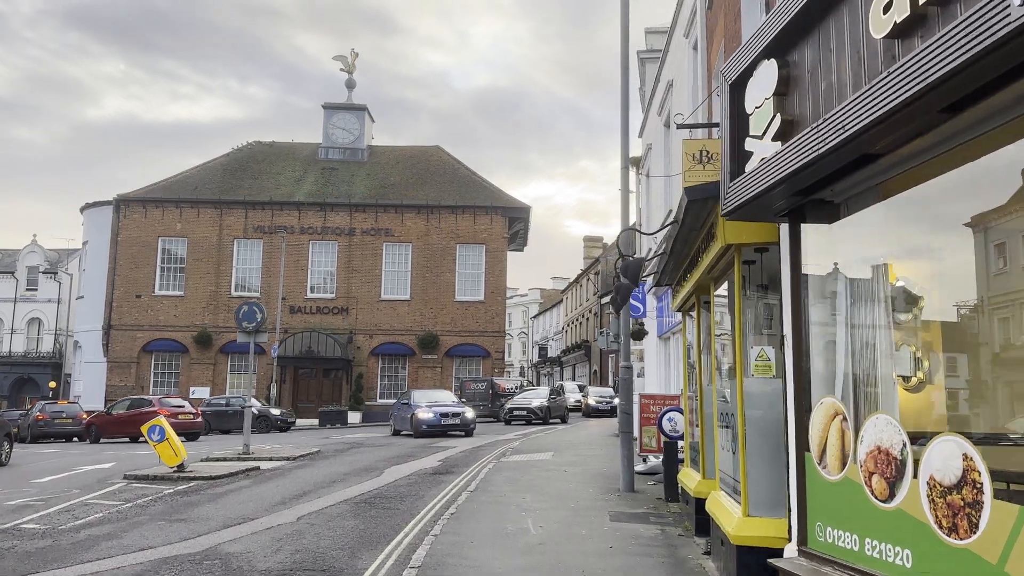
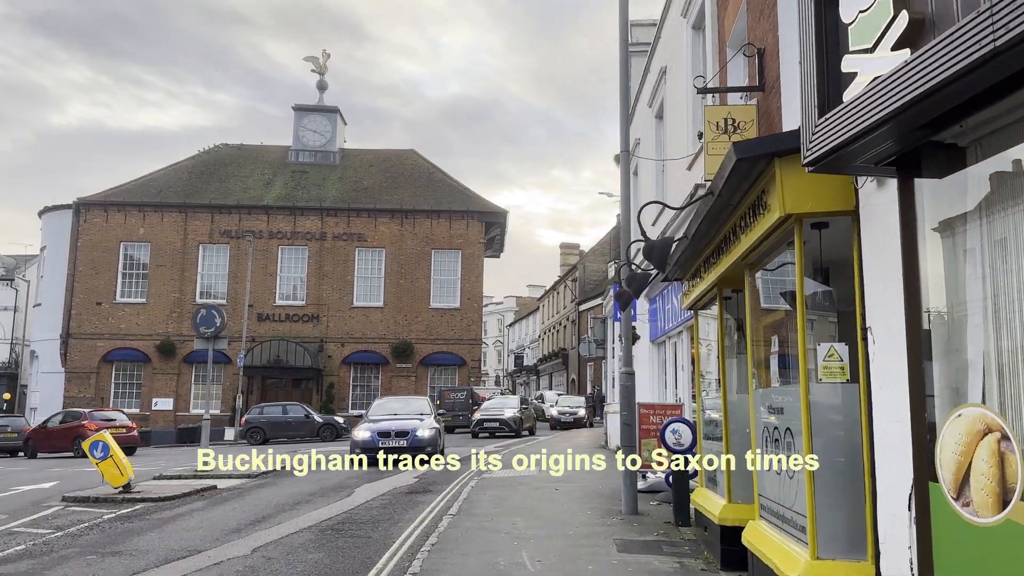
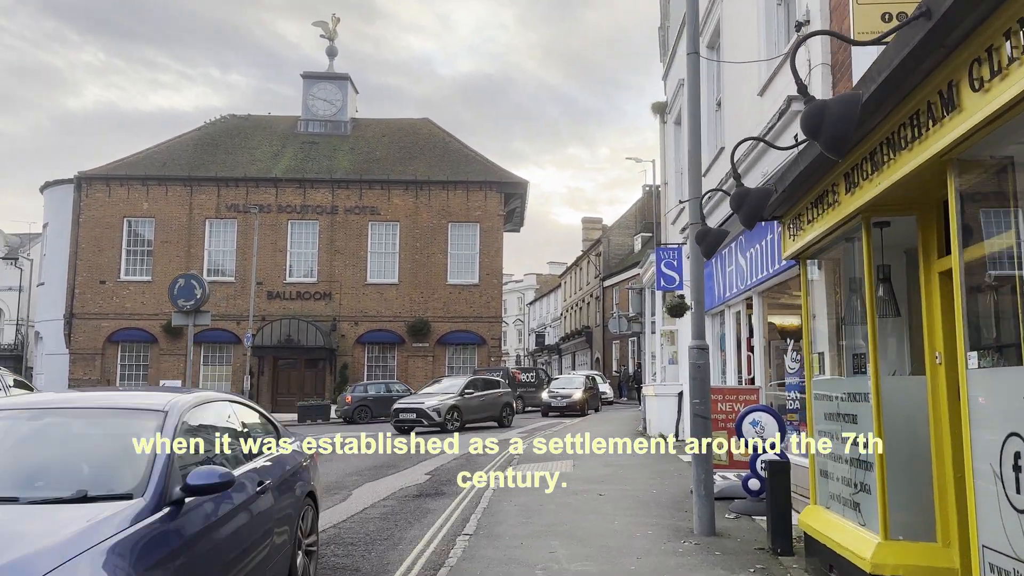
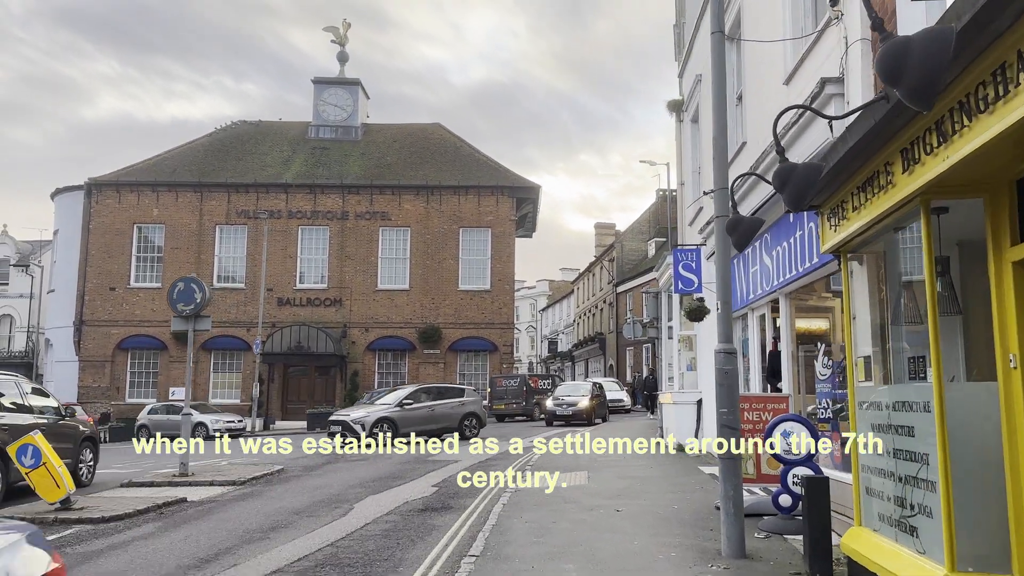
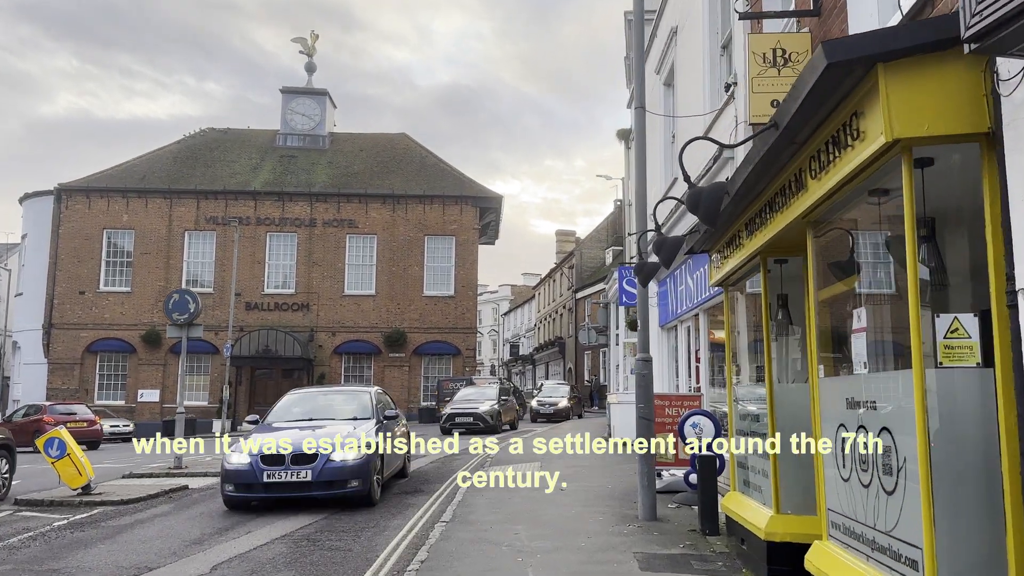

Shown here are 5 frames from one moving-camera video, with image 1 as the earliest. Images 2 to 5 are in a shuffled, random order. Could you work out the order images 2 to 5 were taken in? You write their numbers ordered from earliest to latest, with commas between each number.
2, 5, 3, 4
